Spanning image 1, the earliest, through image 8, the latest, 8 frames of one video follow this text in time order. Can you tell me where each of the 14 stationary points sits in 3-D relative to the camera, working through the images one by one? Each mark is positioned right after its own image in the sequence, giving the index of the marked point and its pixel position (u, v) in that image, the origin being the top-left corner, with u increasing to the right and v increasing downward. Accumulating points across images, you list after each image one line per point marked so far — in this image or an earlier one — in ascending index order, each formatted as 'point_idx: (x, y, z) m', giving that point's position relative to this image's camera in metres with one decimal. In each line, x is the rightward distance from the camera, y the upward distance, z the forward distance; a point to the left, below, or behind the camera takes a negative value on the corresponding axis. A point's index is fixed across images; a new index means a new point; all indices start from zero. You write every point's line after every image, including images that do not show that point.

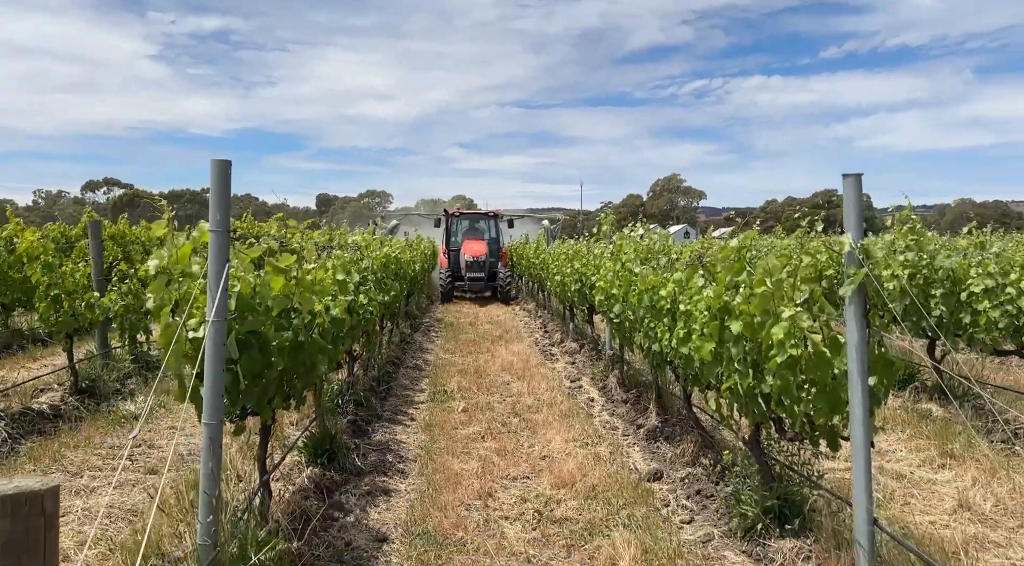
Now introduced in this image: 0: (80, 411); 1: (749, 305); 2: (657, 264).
0: (-3.7, -1.1, +7.1) m
1: (+1.1, -0.1, +3.8) m
2: (+1.1, +0.1, +6.0) m
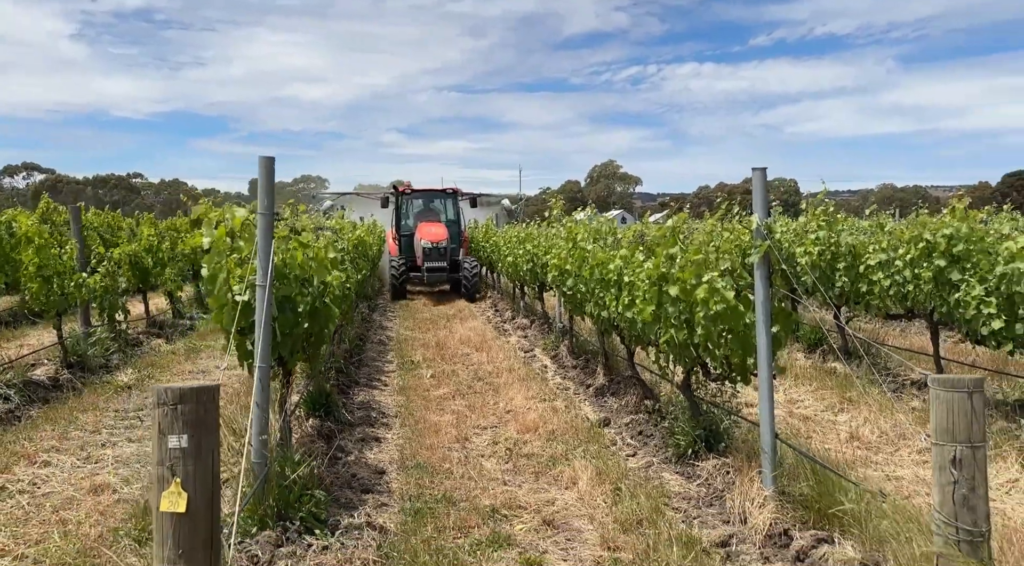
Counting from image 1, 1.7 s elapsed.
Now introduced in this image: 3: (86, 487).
0: (-4.0, -0.9, +7.6) m
1: (+1.0, +0.1, +4.7) m
2: (+0.8, +0.3, +7.0) m
3: (-2.4, -1.2, +4.7) m
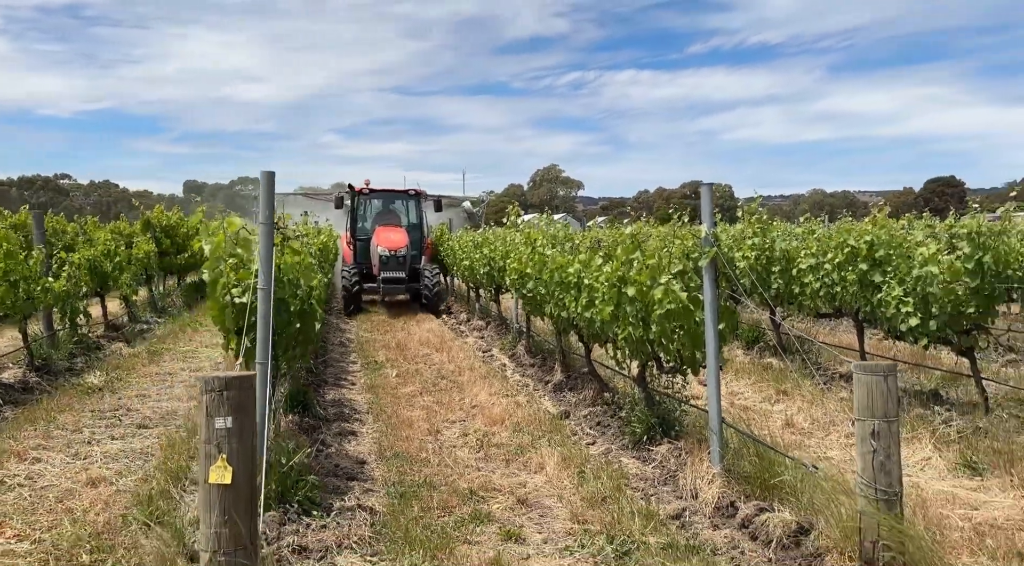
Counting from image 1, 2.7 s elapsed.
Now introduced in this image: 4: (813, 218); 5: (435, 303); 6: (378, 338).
0: (-4.4, -1.0, +7.8) m
1: (+0.8, +0.1, +5.2) m
2: (+0.5, +0.3, +7.4) m
3: (-2.6, -1.2, +5.0) m
4: (+4.2, +0.9, +11.4) m
5: (-1.1, -0.3, +11.8) m
6: (-1.7, -0.7, +10.6) m
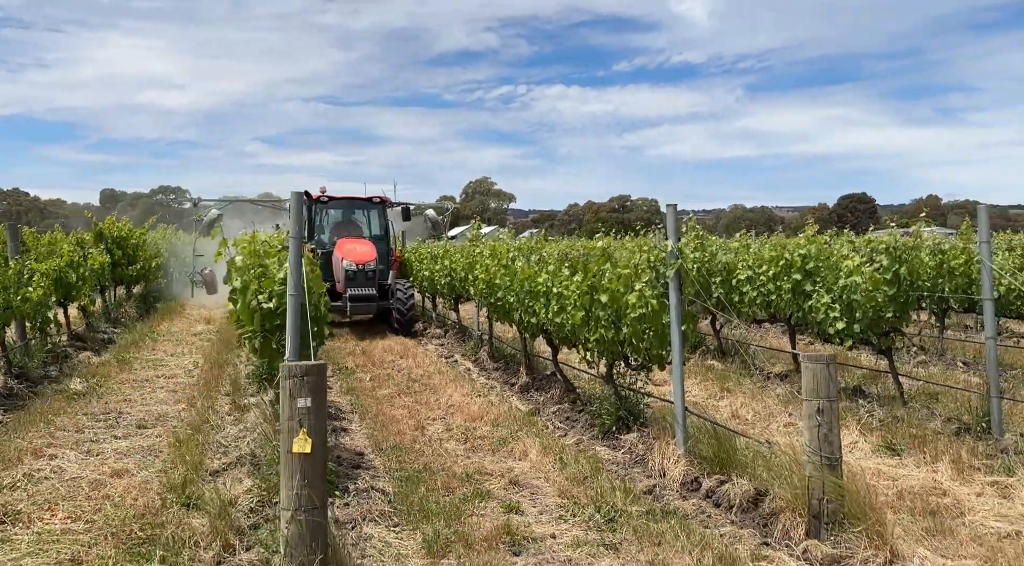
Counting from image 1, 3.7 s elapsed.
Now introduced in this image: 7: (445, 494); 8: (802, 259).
0: (-4.7, -1.0, +8.0) m
1: (+0.7, 0.0, +6.0) m
2: (+0.2, +0.2, +8.1) m
3: (-2.6, -1.2, +5.4) m
4: (+3.5, +0.7, +12.4) m
5: (-1.8, -0.4, +12.3) m
6: (-2.3, -0.8, +11.1) m
7: (-0.4, -1.3, +5.0) m
8: (+2.9, +0.2, +8.2) m
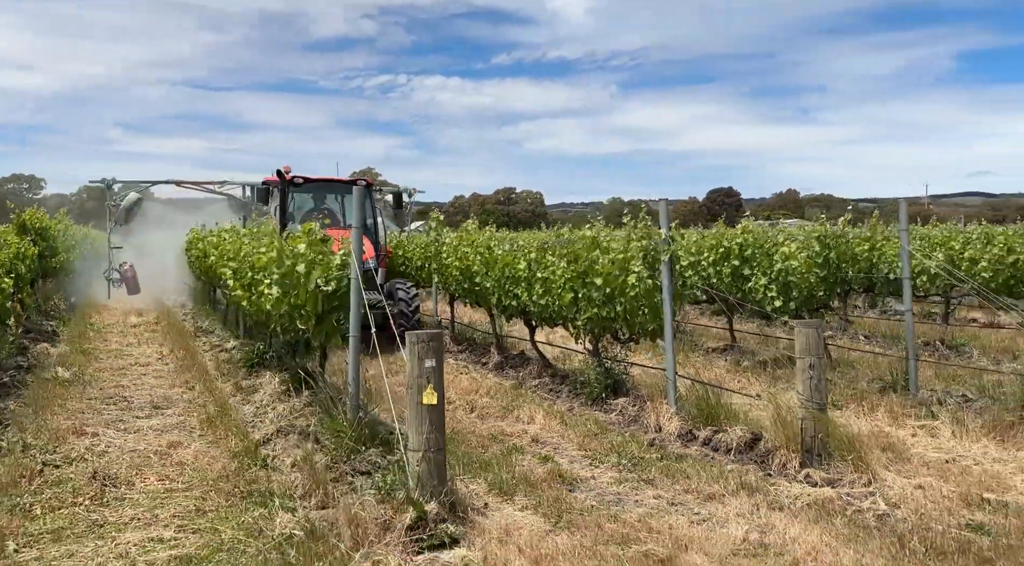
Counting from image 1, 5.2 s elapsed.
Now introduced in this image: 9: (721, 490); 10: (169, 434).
0: (-4.9, -0.9, +8.1) m
1: (+0.8, +0.1, +6.8) m
2: (-0.1, +0.4, +8.9) m
3: (-2.5, -1.1, +5.8) m
4: (+2.6, +1.0, +13.6) m
5: (-2.6, -0.3, +12.8) m
6: (-2.9, -0.7, +11.5) m
7: (-0.2, -1.2, +5.8) m
8: (+2.6, +0.4, +9.3) m
9: (+1.2, -1.2, +4.7) m
10: (-2.6, -1.1, +6.2) m
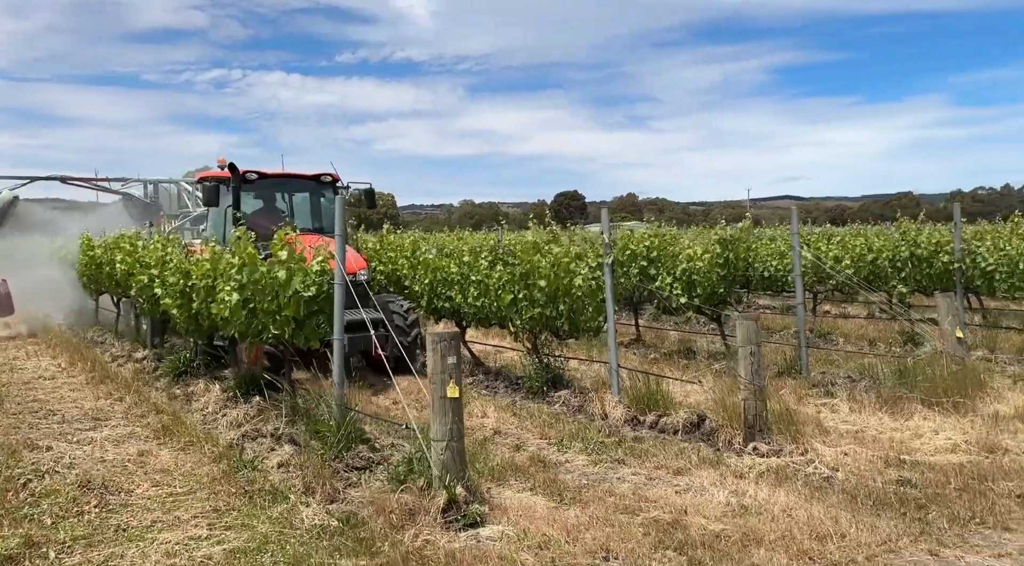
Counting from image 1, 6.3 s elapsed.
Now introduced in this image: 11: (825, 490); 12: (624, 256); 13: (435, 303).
0: (-5.4, -1.0, +7.6) m
1: (+0.3, +0.1, +7.3) m
2: (-0.9, +0.3, +9.2) m
3: (-2.7, -1.2, +5.8) m
4: (+0.9, +0.9, +14.4) m
5: (-4.0, -0.4, +12.6) m
6: (-4.1, -0.8, +11.2) m
7: (-0.4, -1.2, +6.1) m
8: (+1.6, +0.4, +10.1) m
9: (+1.1, -1.2, +5.4) m
10: (-2.8, -1.2, +6.1) m
11: (+1.8, -1.2, +4.8) m
12: (+1.4, +0.3, +10.3) m
13: (-0.8, -0.2, +8.8) m
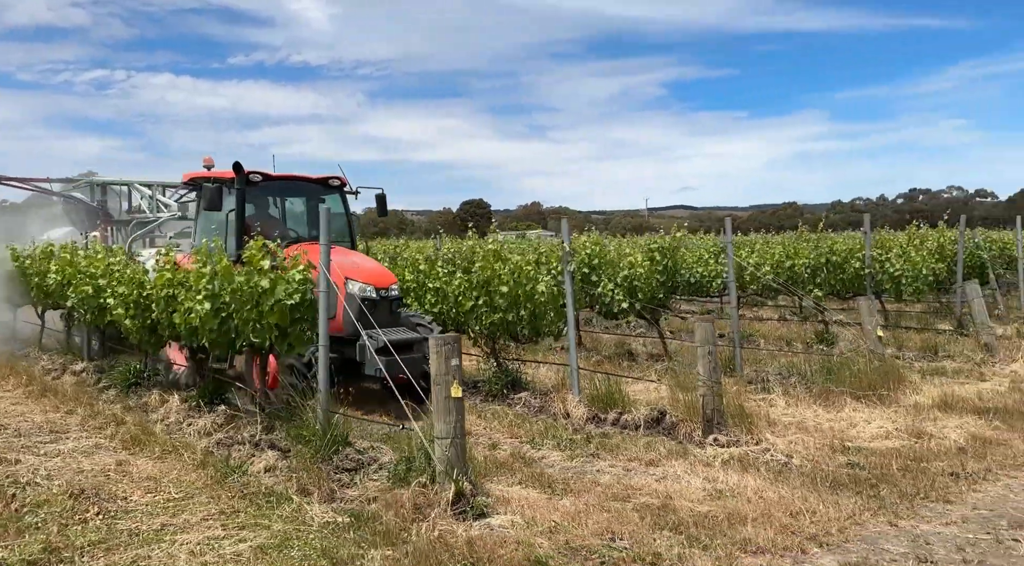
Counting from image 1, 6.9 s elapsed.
0: (-5.8, -1.2, +7.2) m
1: (0.0, +0.1, +7.6) m
2: (-1.5, +0.3, +9.4) m
3: (-2.8, -1.3, +5.7) m
4: (-0.3, +0.8, +14.7) m
5: (-5.0, -0.5, +12.4) m
6: (-4.9, -0.9, +11.0) m
7: (-0.6, -1.2, +6.3) m
8: (+0.9, +0.3, +10.6) m
9: (+1.0, -1.2, +5.8) m
10: (-3.0, -1.3, +6.1) m
11: (+1.8, -1.2, +5.3) m
12: (+0.7, +0.3, +10.7) m
13: (-1.3, -0.3, +9.0) m
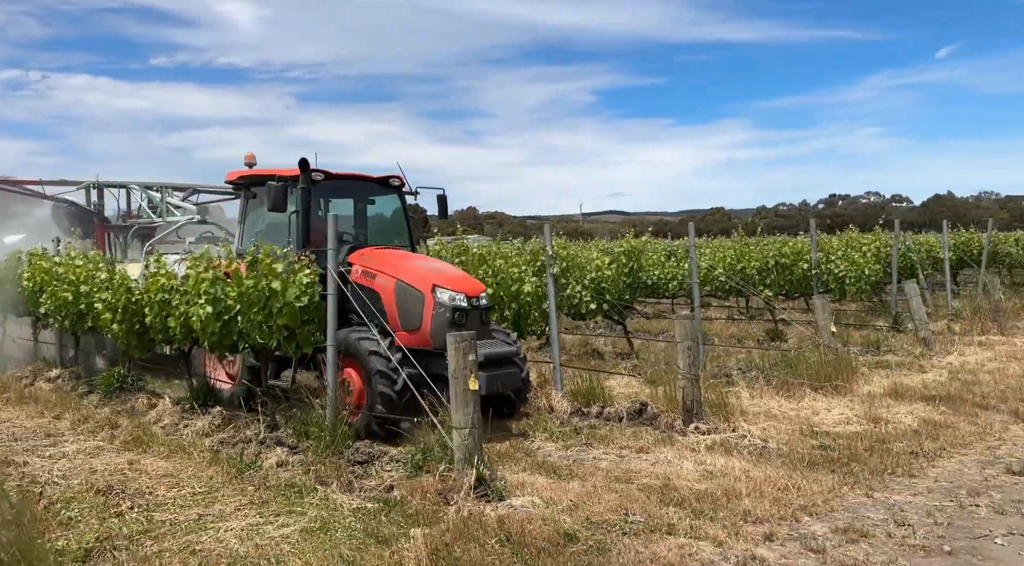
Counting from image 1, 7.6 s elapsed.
0: (-5.9, -1.2, +7.1) m
1: (-0.2, +0.1, +8.0) m
2: (-1.8, +0.2, +9.6) m
3: (-2.8, -1.3, +5.9) m
4: (-1.0, +0.8, +15.0) m
5: (-5.5, -0.6, +12.3) m
6: (-5.3, -1.0, +11.0) m
7: (-0.7, -1.2, +6.6) m
8: (+0.6, +0.3, +11.0) m
9: (+1.0, -1.2, +6.2) m
10: (-3.0, -1.3, +6.2) m
11: (+1.8, -1.2, +5.8) m
12: (+0.3, +0.2, +11.1) m
13: (-1.6, -0.3, +9.2) m
